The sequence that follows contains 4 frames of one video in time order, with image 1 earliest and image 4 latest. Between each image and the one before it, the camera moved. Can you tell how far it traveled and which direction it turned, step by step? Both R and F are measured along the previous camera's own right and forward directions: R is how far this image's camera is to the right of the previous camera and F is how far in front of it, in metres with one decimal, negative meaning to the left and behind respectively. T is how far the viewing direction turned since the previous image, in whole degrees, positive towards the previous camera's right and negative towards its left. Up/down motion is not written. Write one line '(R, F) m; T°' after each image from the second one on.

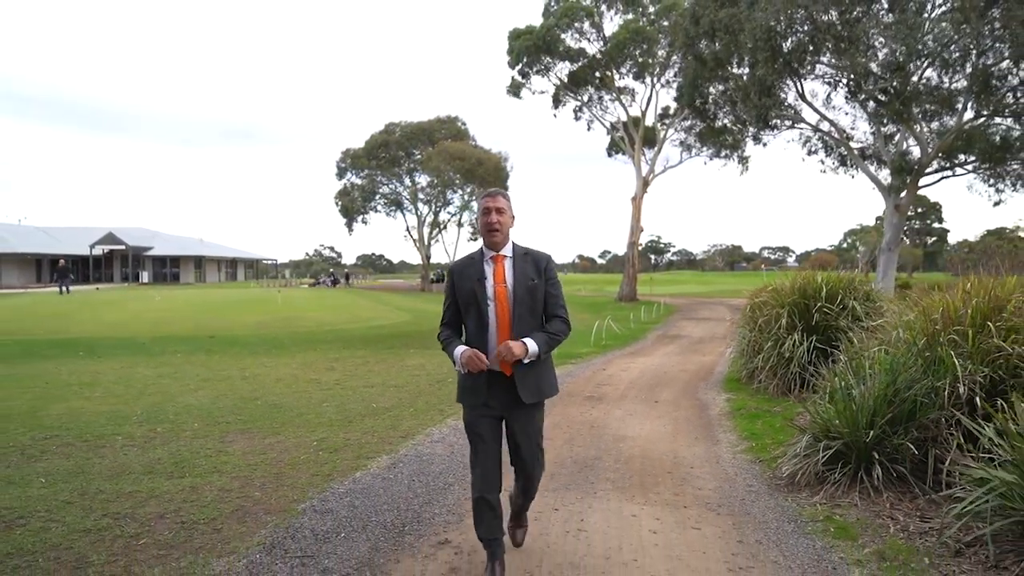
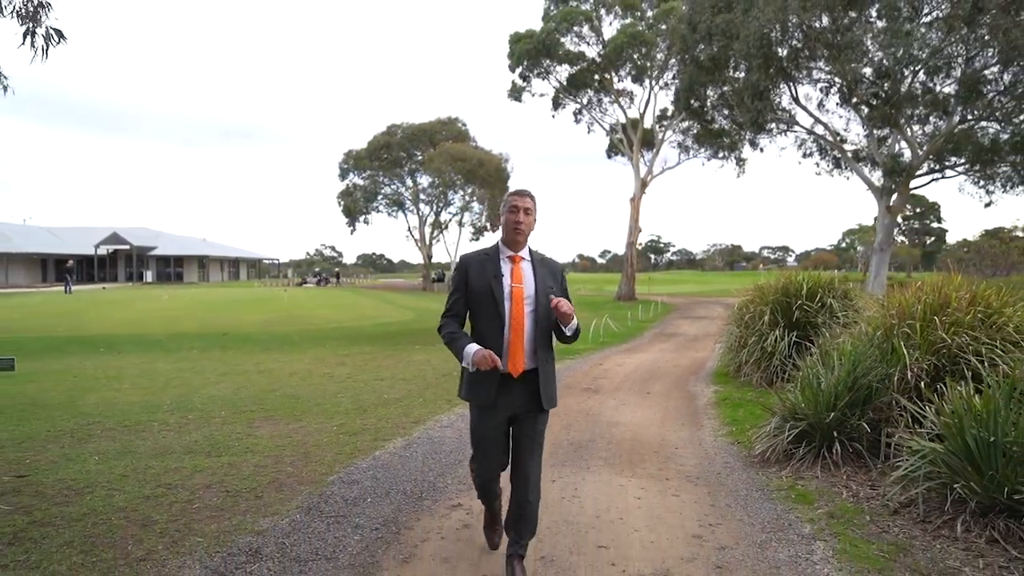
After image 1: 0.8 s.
(0.0, -0.7) m; 0°
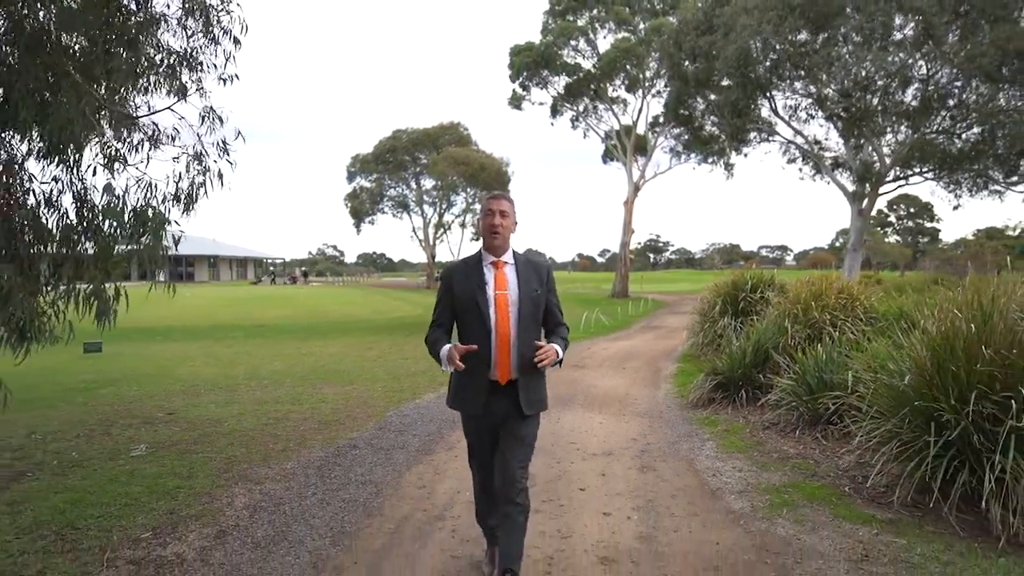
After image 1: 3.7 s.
(0.0, -2.5) m; 0°
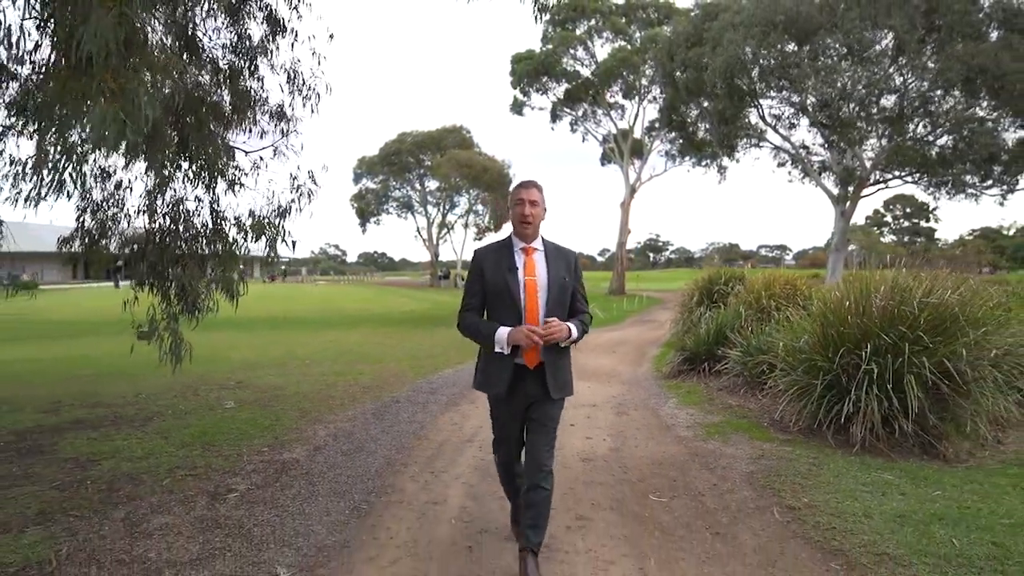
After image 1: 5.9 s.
(-0.1, -1.9) m; 0°
